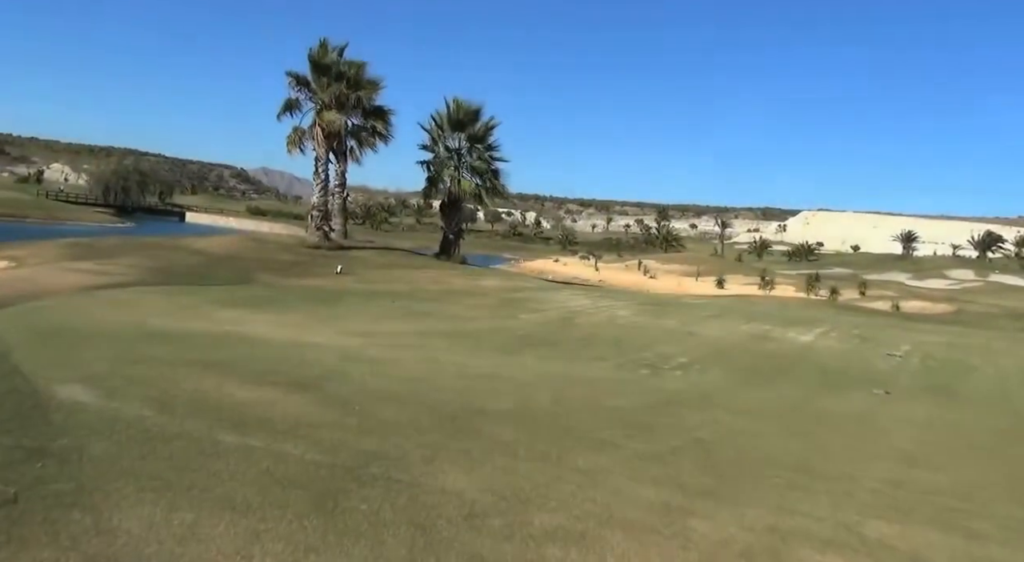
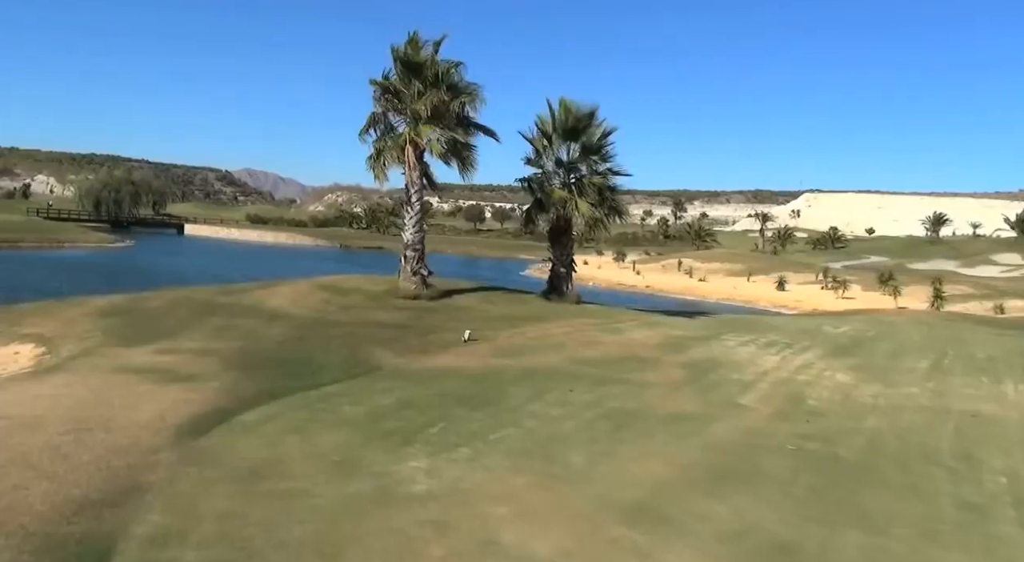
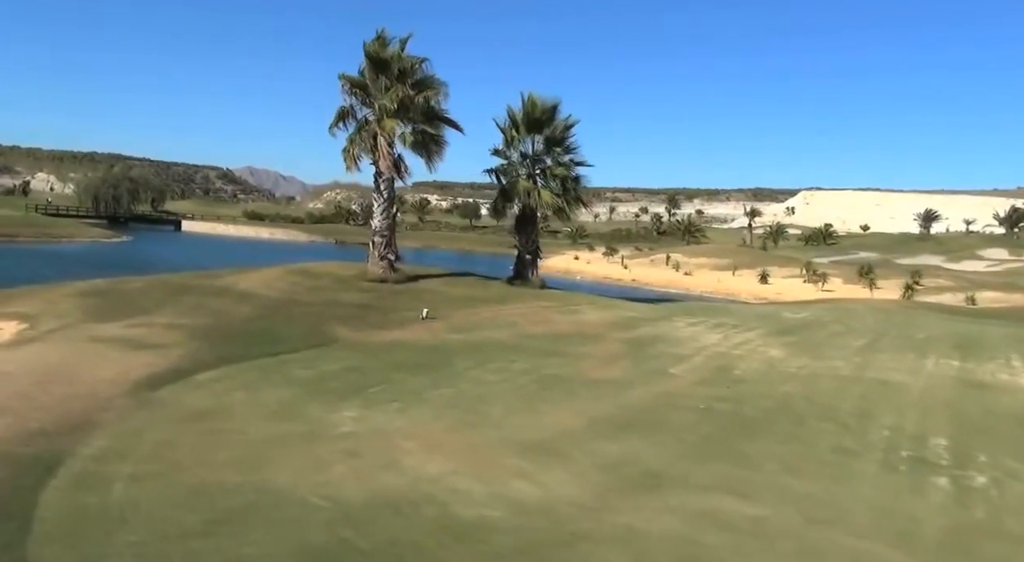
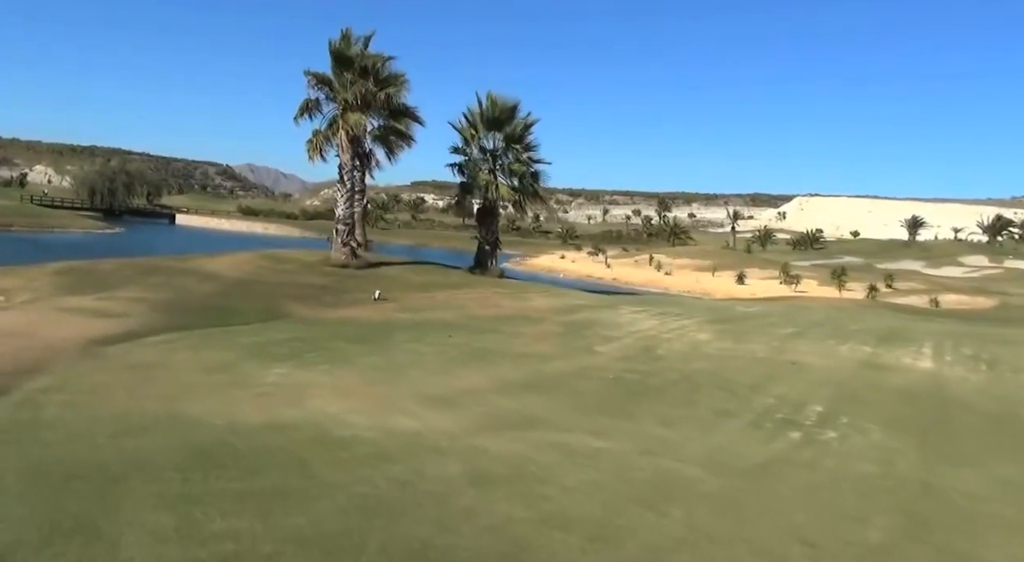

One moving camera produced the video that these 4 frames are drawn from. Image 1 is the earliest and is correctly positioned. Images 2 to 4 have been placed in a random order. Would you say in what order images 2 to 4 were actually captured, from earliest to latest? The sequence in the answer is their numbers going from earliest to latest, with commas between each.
4, 3, 2
